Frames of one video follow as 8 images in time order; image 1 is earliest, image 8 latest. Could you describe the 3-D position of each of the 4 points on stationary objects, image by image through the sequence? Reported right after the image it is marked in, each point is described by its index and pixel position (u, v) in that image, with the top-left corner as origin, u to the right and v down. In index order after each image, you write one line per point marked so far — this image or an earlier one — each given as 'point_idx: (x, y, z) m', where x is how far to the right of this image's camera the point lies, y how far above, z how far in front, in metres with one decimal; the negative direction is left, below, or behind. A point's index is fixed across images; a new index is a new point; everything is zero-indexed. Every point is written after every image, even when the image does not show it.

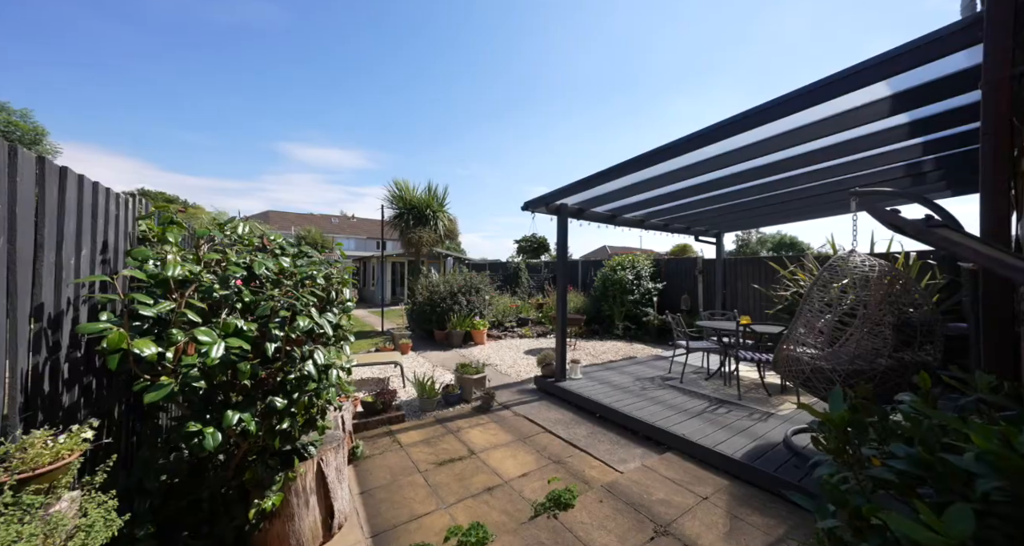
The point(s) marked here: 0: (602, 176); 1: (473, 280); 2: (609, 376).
0: (+0.8, +0.9, +3.6) m
1: (-0.7, -0.2, +6.8) m
2: (+1.1, -1.2, +4.1) m
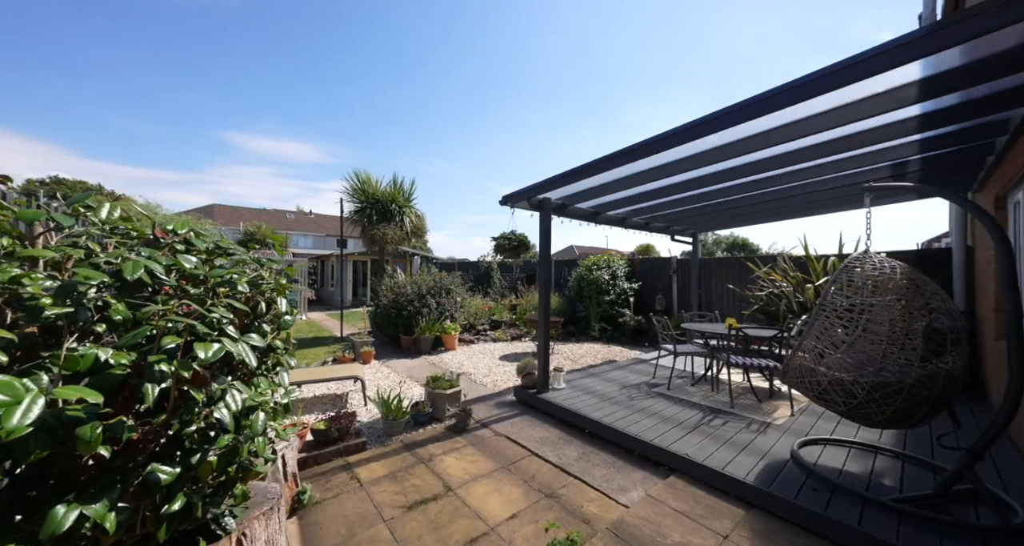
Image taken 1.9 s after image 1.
0: (+0.6, +0.9, +3.3) m
1: (-1.2, -0.2, +6.3) m
2: (+0.9, -1.2, +3.8) m
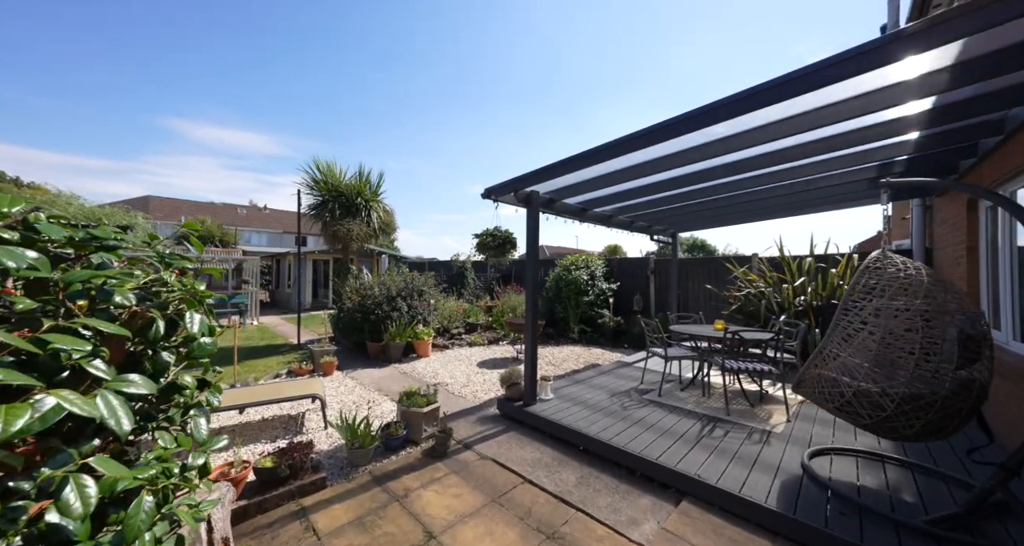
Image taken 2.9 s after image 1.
0: (+0.5, +0.9, +3.0) m
1: (-1.6, -0.2, +5.9) m
2: (+0.7, -1.2, +3.6) m
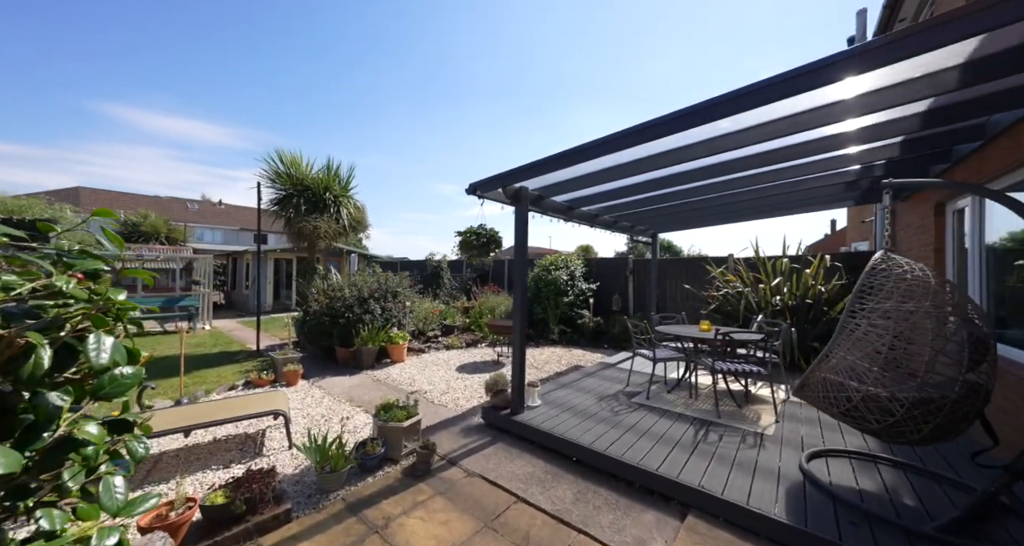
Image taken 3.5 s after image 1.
0: (+0.4, +0.9, +2.8) m
1: (-1.9, -0.2, +5.5) m
2: (+0.5, -1.2, +3.4) m
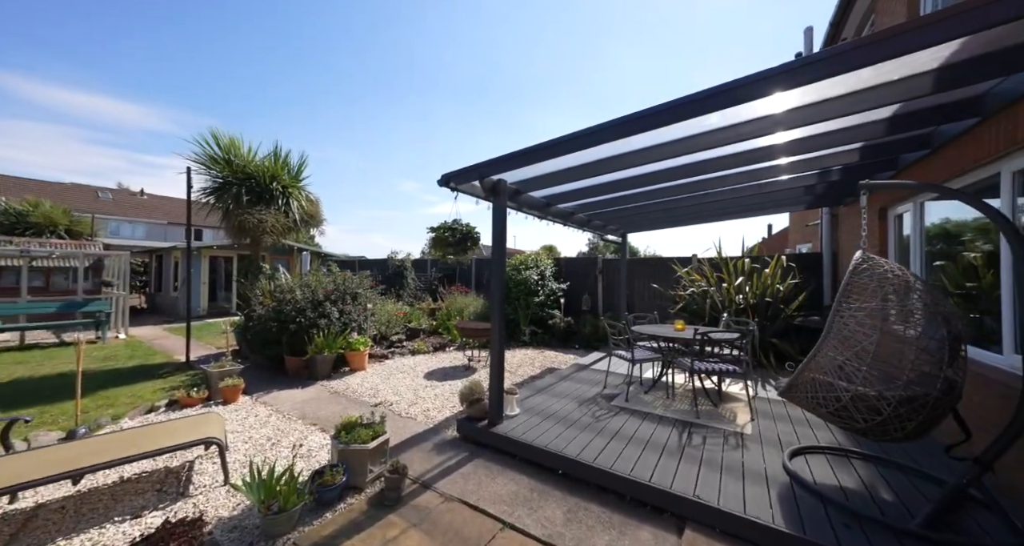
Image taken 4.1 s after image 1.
0: (+0.2, +0.9, +2.6) m
1: (-2.4, -0.2, +5.1) m
2: (+0.3, -1.2, +3.2) m
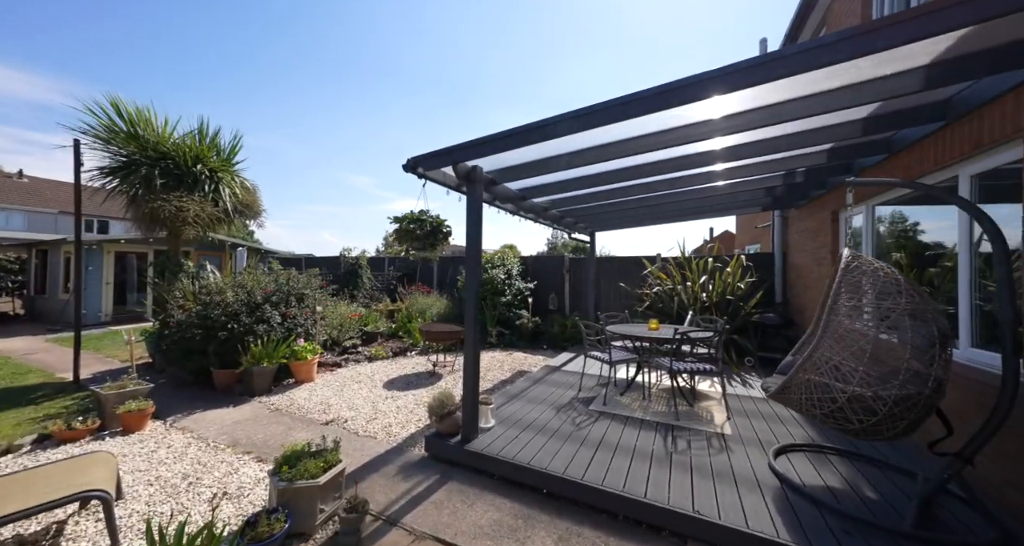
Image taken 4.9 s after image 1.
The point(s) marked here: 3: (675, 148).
0: (+0.1, +0.9, +2.4) m
1: (-2.8, -0.1, +4.5) m
2: (+0.1, -1.1, +3.0) m
3: (+1.3, +1.0, +3.0) m
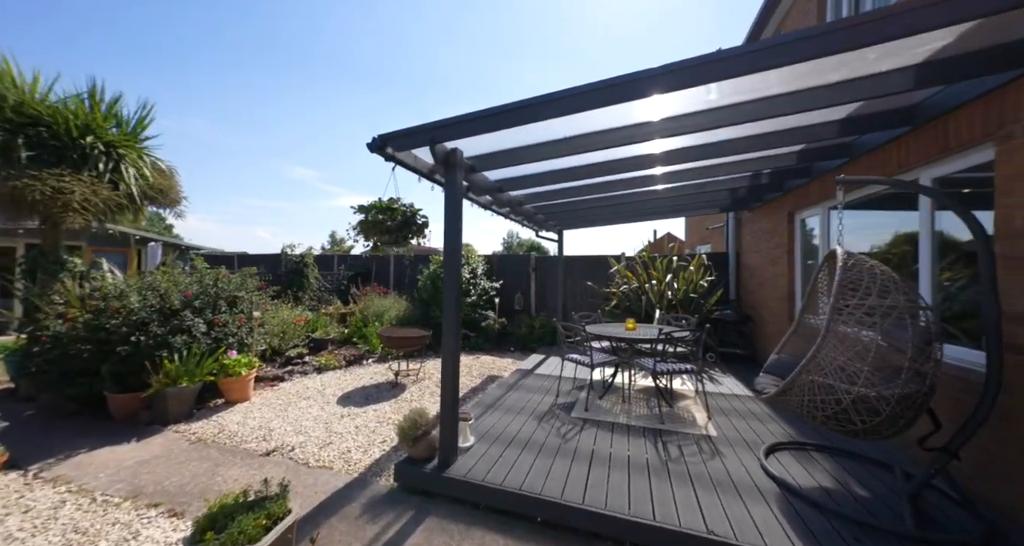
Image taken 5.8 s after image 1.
0: (0.0, +0.9, +2.1) m
1: (-3.1, -0.1, +3.9) m
2: (-0.1, -1.1, +2.7) m
3: (+1.1, +1.0, +2.8) m
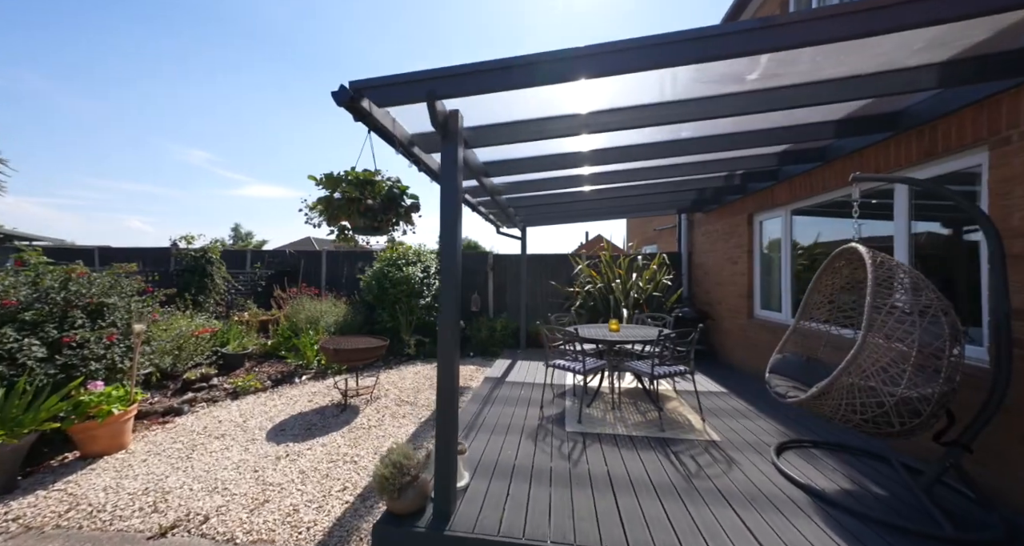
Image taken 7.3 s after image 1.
0: (0.0, +1.0, +1.7) m
1: (-3.3, -0.1, +2.8) m
2: (-0.1, -1.1, +2.2) m
3: (+1.0, +1.1, +2.6) m
